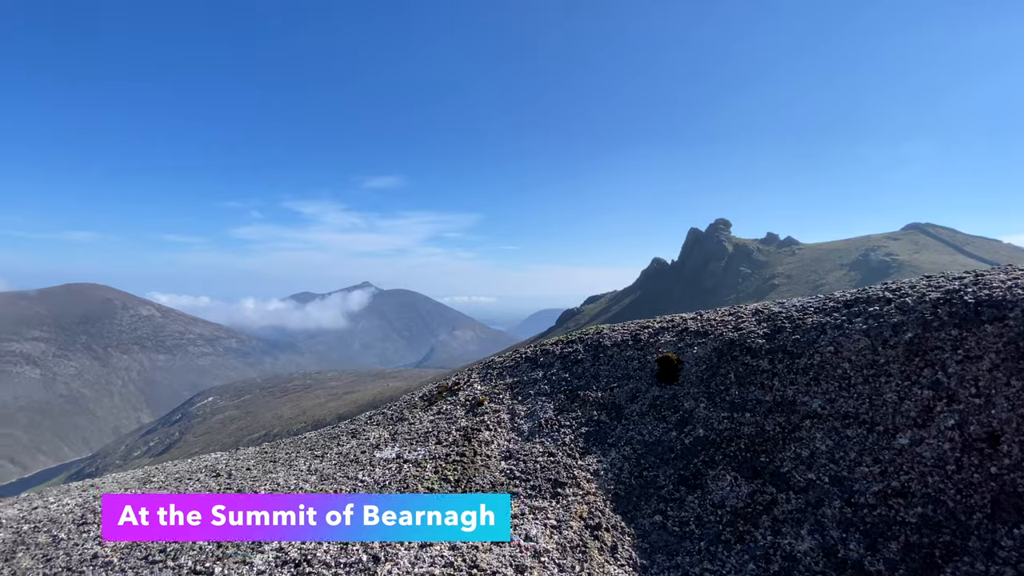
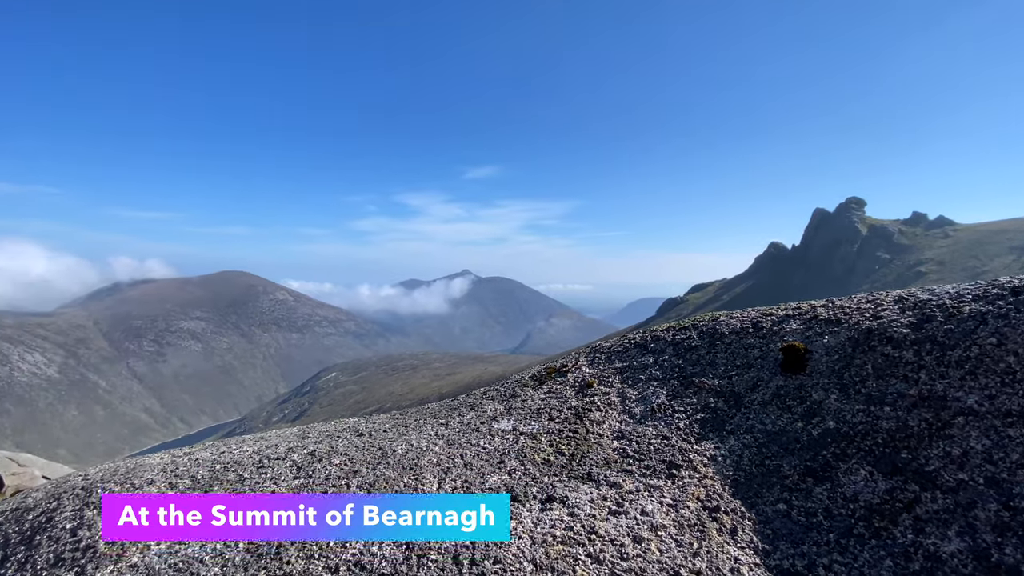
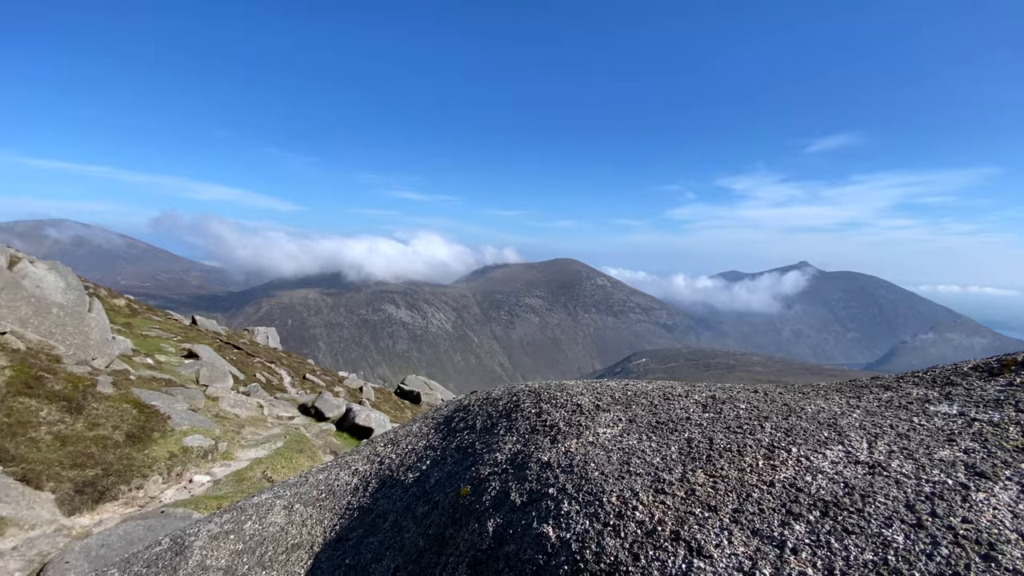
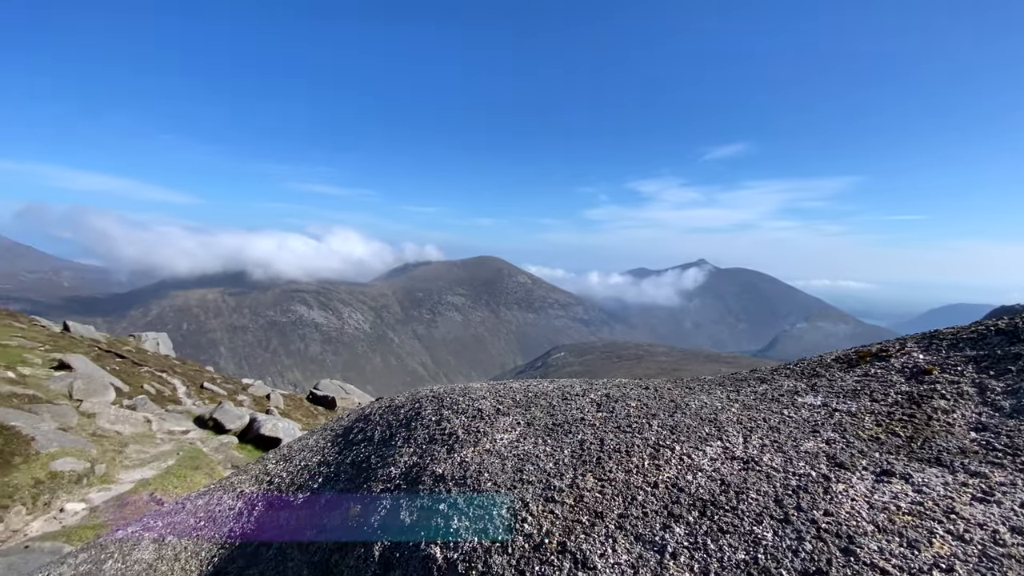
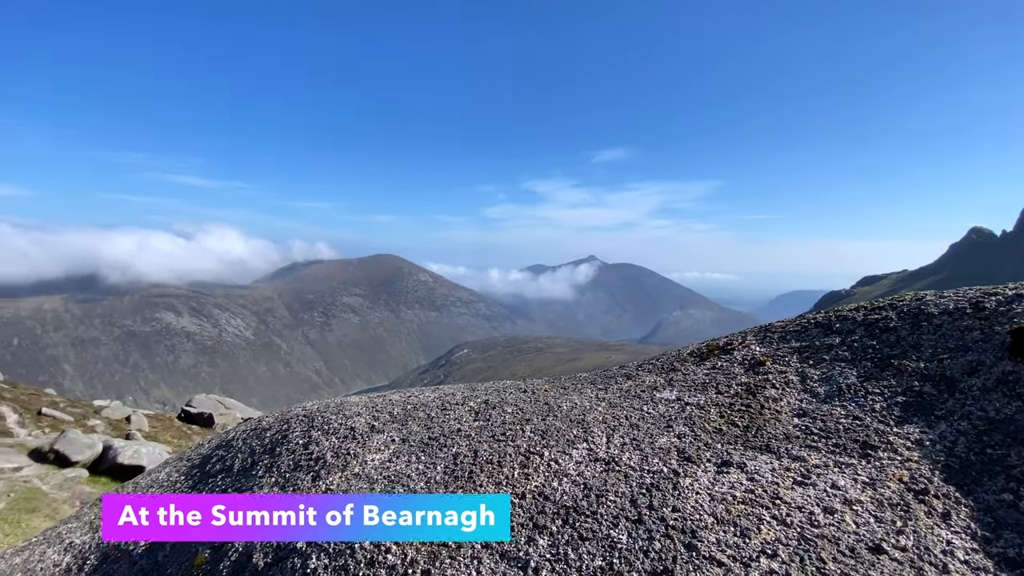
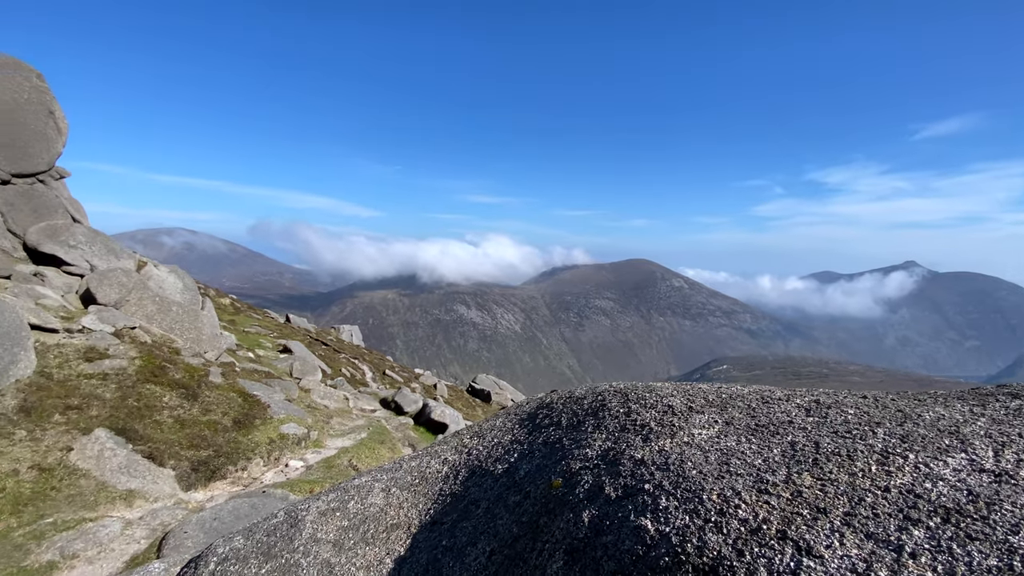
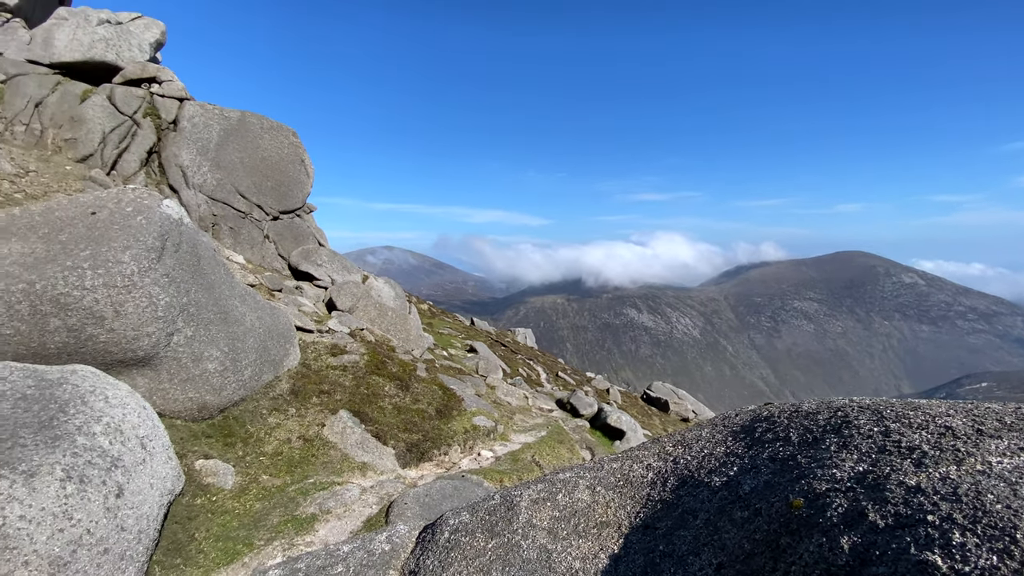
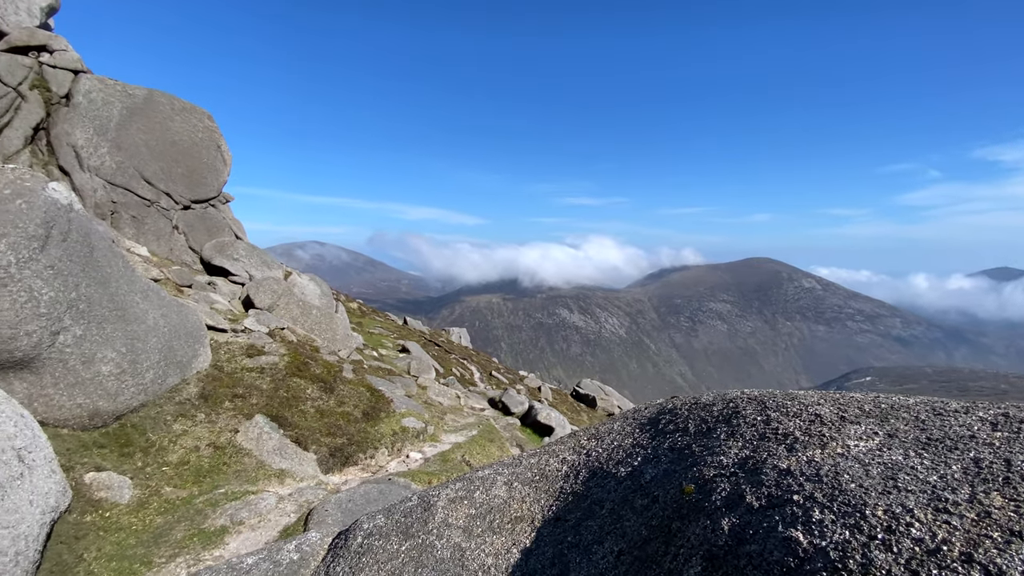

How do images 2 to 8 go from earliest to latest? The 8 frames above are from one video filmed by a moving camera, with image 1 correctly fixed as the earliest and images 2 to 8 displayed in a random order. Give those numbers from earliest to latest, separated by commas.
2, 5, 4, 3, 6, 8, 7
